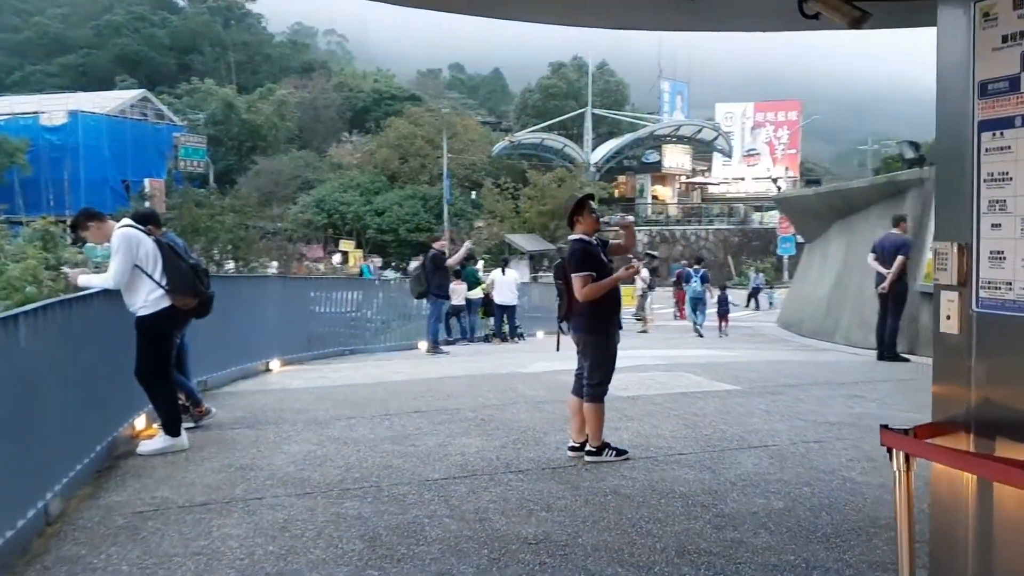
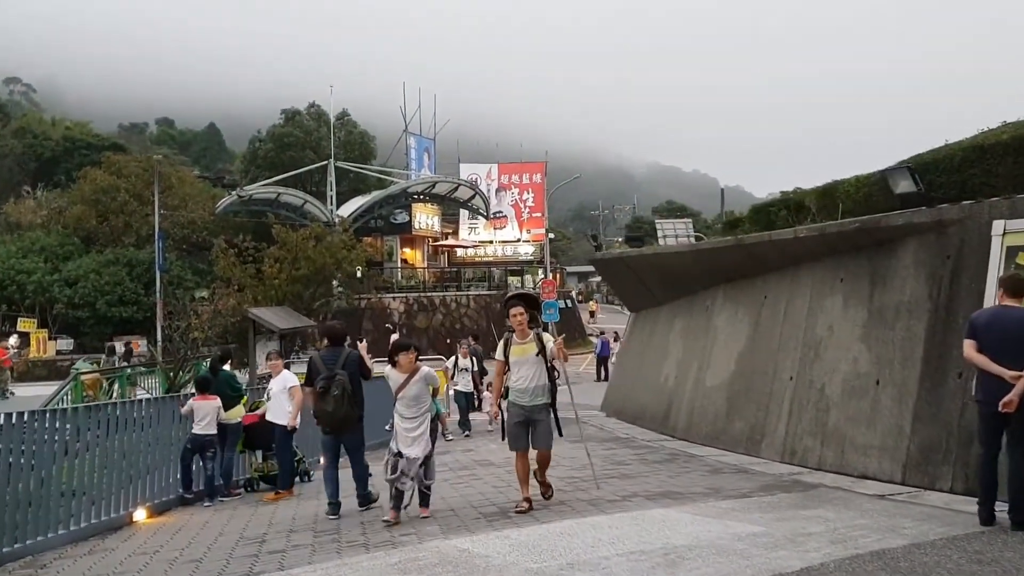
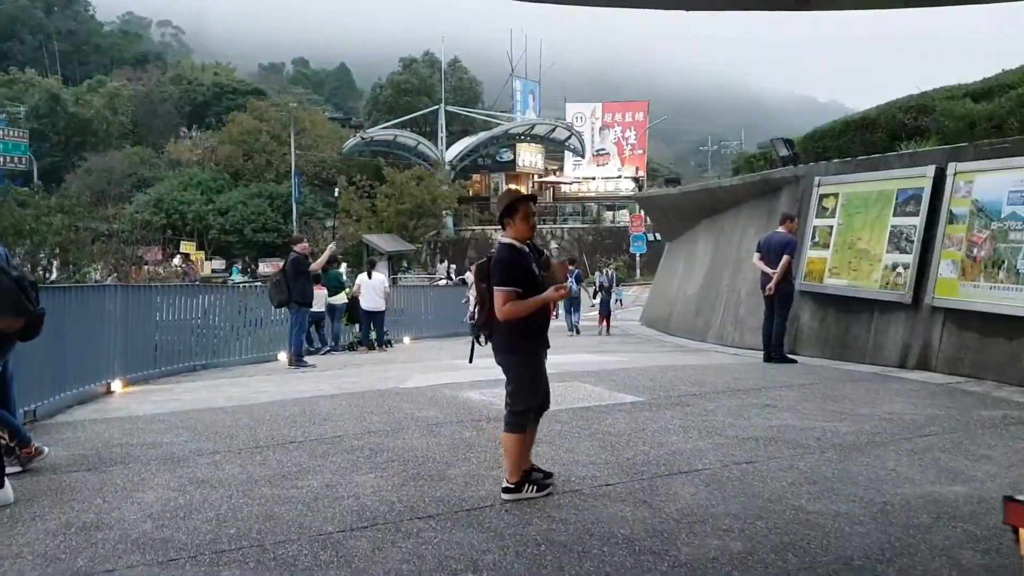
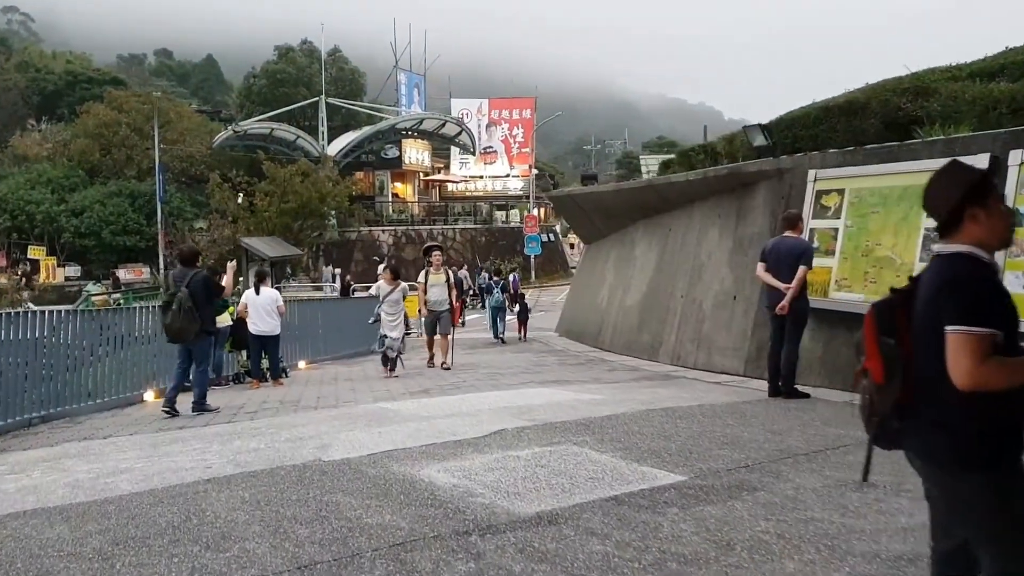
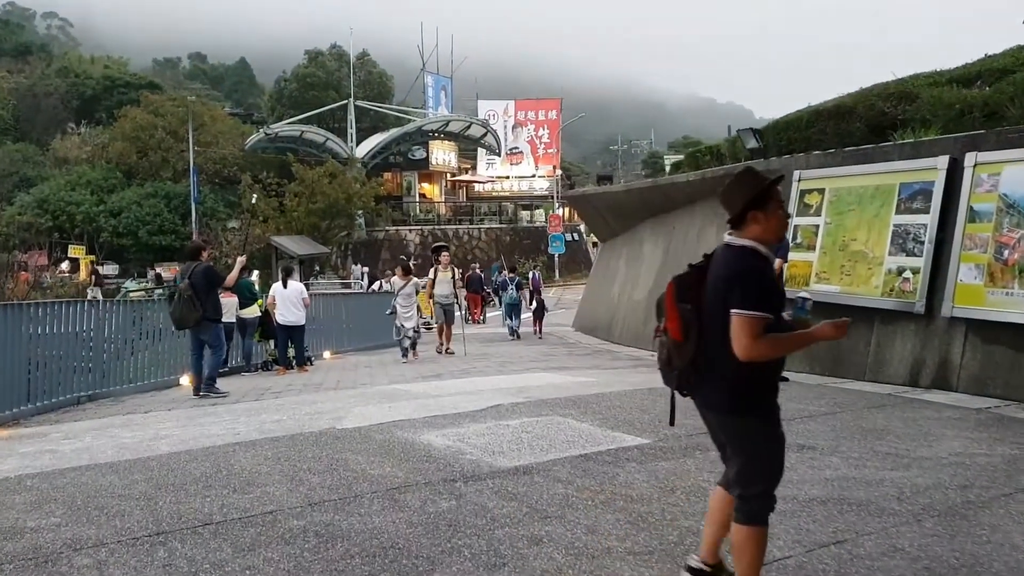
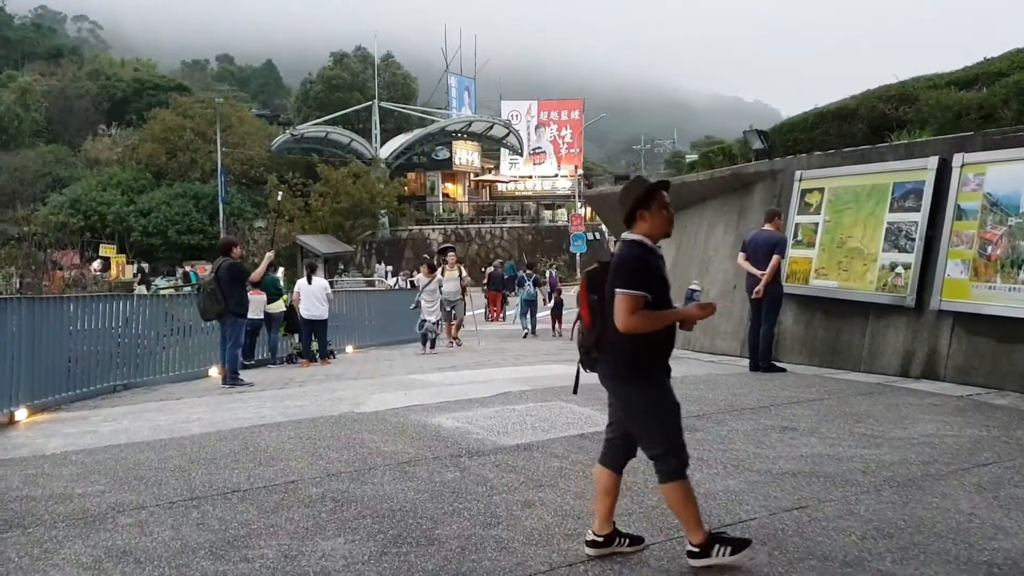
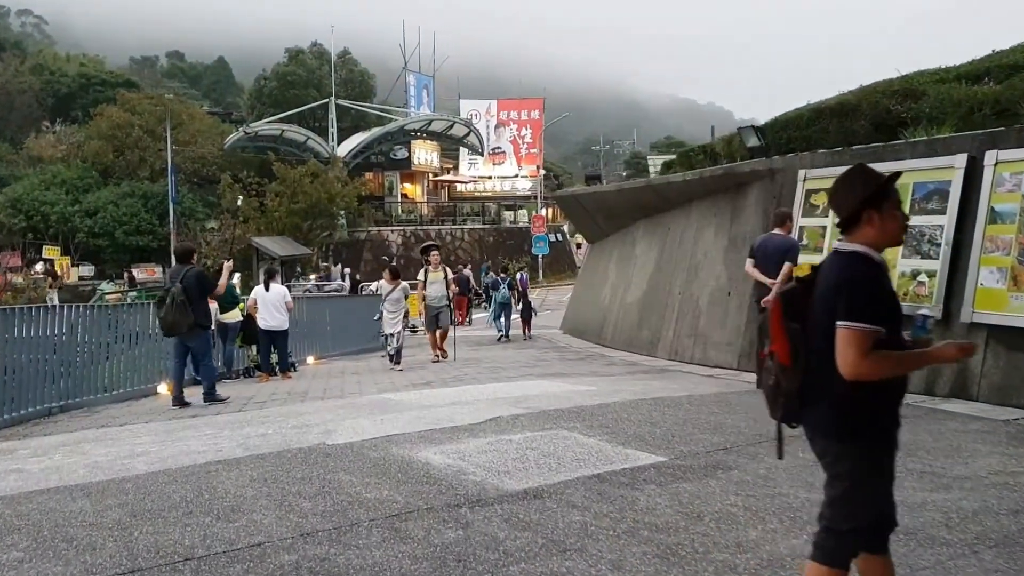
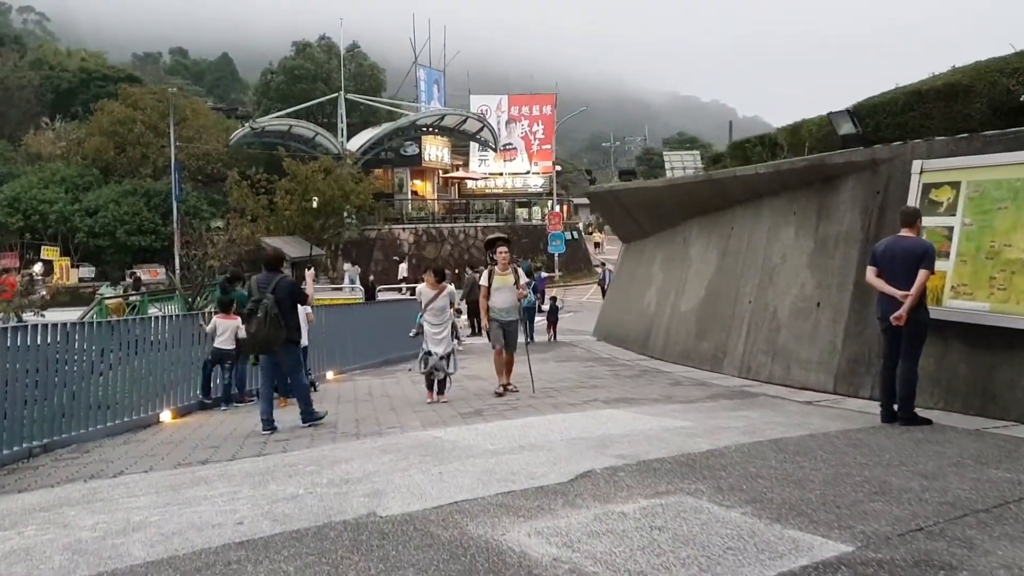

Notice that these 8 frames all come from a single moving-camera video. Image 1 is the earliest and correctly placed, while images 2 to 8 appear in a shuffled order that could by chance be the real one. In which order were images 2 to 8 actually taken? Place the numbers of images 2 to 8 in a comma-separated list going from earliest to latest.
3, 6, 5, 7, 4, 8, 2
